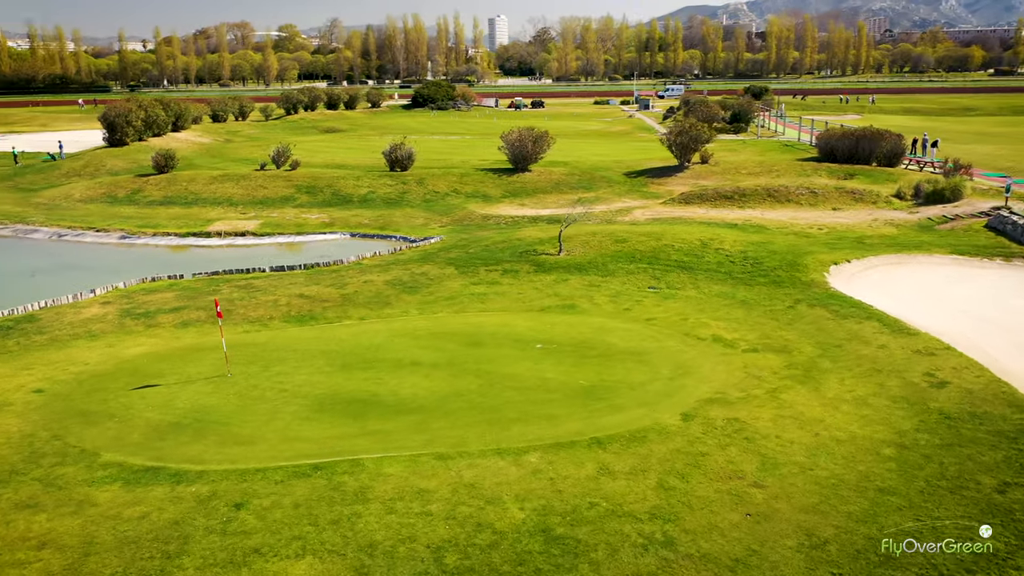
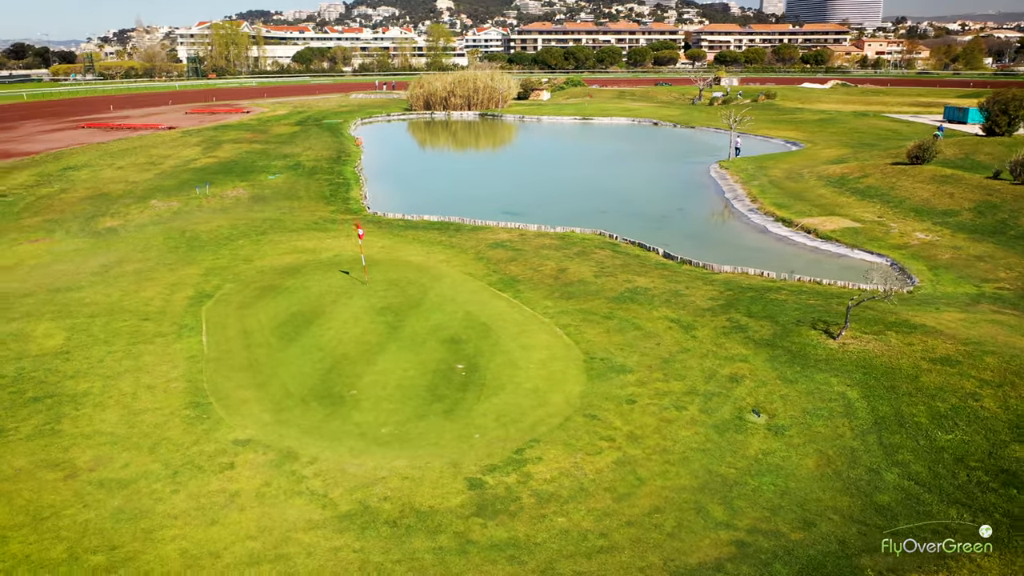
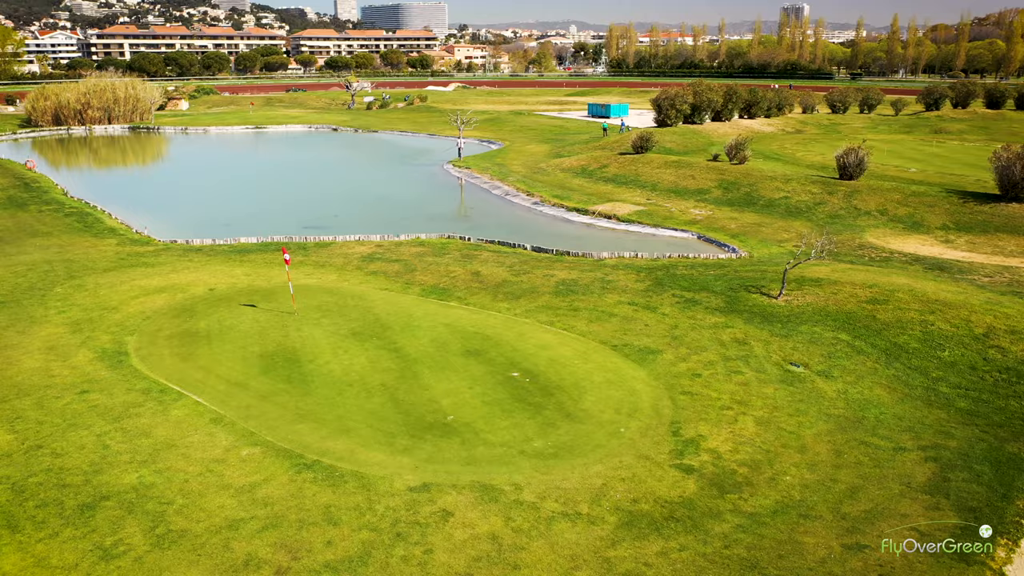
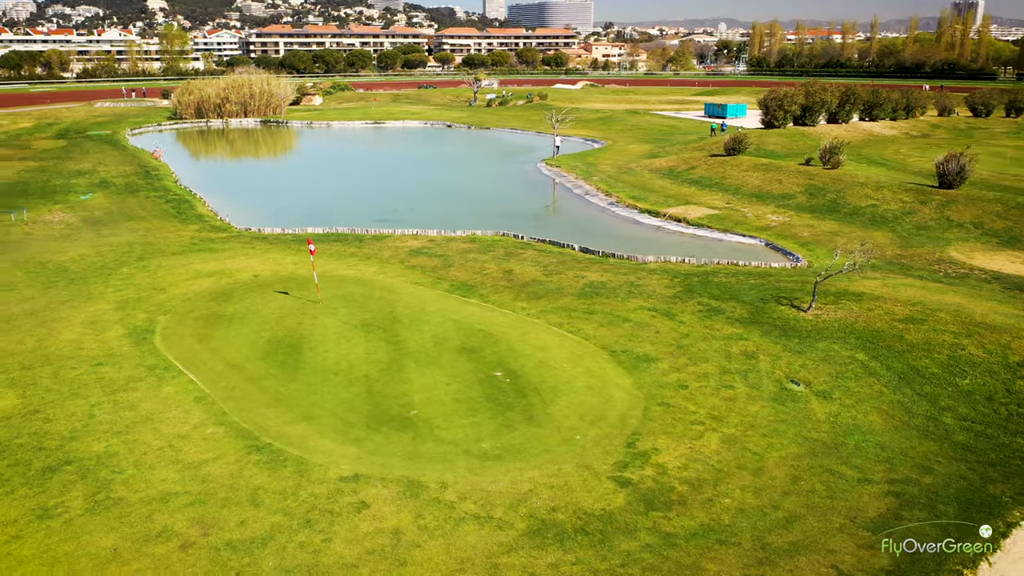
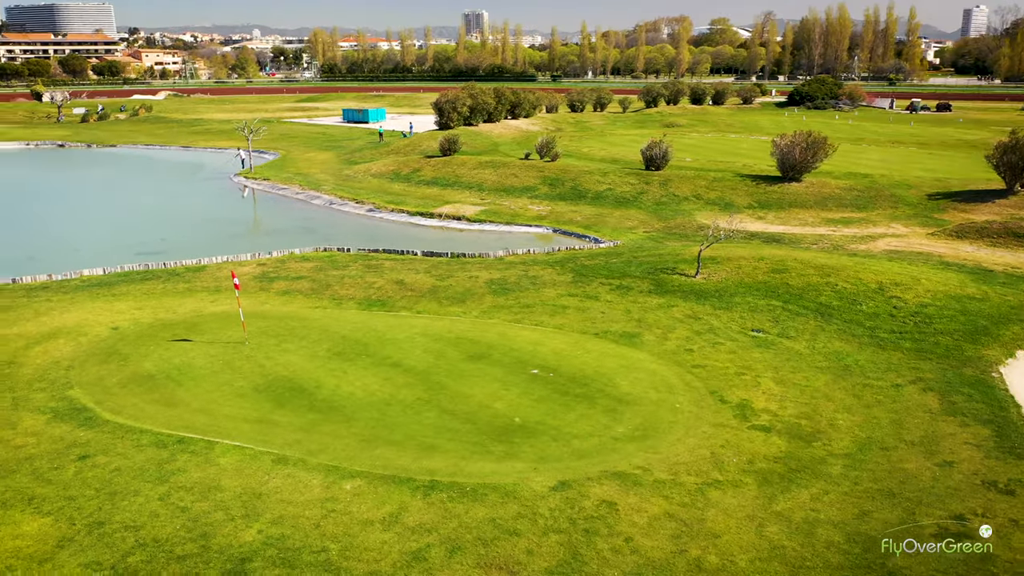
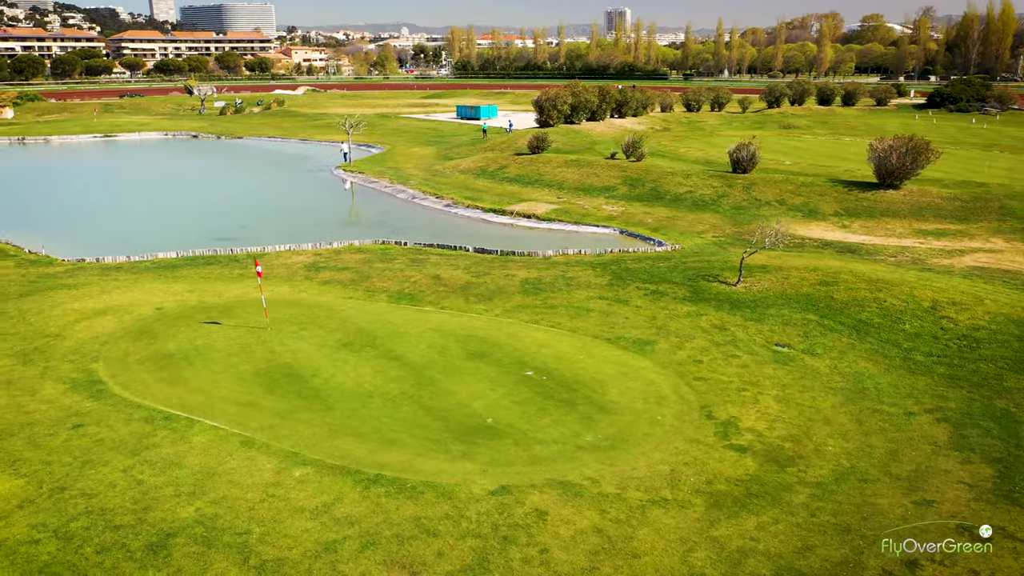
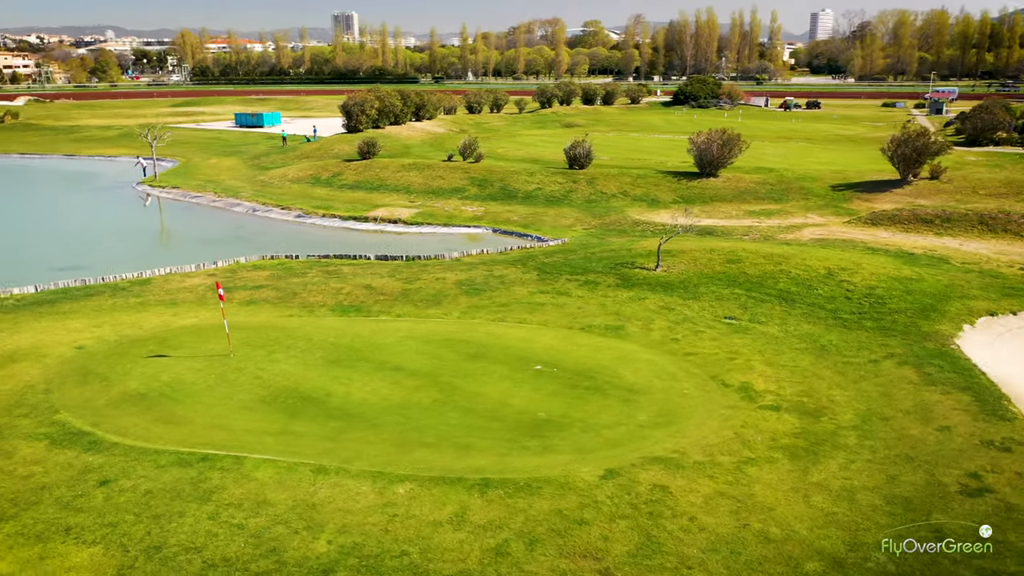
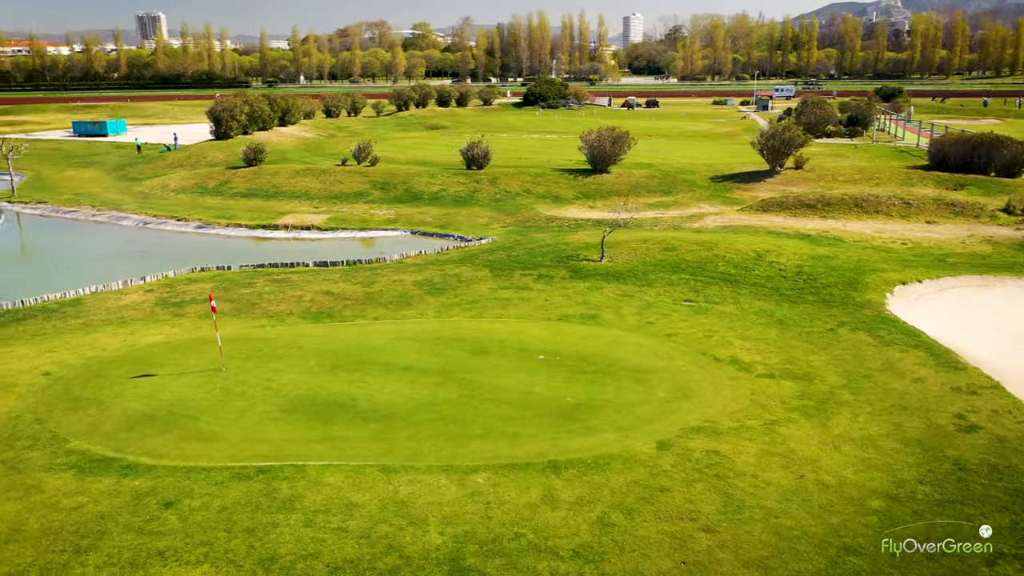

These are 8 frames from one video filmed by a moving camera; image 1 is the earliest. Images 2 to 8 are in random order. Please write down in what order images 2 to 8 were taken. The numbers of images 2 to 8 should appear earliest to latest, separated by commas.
8, 7, 5, 6, 3, 4, 2
